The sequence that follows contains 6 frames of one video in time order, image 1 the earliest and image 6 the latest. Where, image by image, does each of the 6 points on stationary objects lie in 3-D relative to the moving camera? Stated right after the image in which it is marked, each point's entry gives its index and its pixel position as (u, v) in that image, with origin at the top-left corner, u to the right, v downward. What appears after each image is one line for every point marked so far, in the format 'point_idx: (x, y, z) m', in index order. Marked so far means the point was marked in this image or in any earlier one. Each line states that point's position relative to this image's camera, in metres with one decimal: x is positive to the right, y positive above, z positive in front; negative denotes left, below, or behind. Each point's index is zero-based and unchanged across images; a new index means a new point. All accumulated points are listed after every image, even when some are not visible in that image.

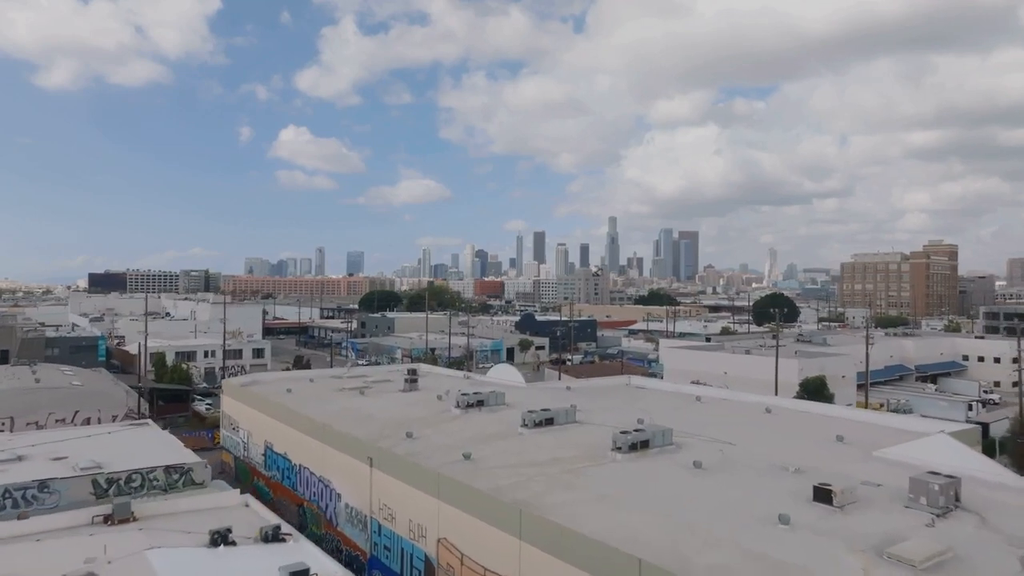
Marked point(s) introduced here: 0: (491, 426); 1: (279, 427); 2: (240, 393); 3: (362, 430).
0: (-0.5, -3.0, +14.4) m
1: (-5.6, -3.4, +16.1) m
2: (-7.8, -3.0, +18.9) m
3: (-3.2, -3.0, +14.0) m
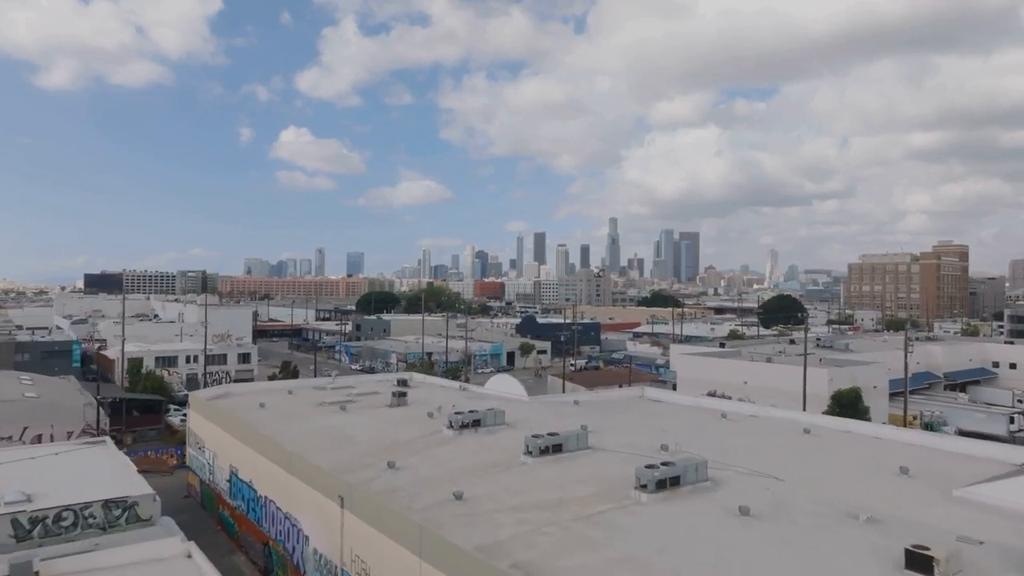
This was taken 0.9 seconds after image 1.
0: (-0.4, -3.0, +12.3) m
1: (-5.6, -3.4, +13.9) m
2: (-7.8, -3.0, +16.8) m
3: (-3.1, -3.0, +11.9) m
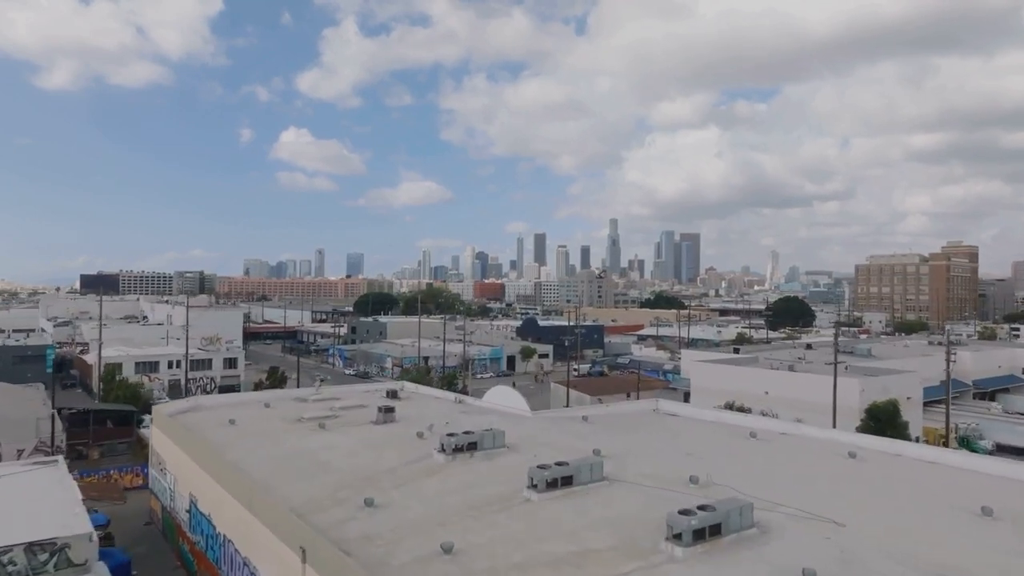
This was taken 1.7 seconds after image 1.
0: (-0.4, -3.1, +10.5) m
1: (-5.6, -3.5, +12.1) m
2: (-7.7, -3.1, +14.9) m
3: (-3.1, -3.1, +10.0) m
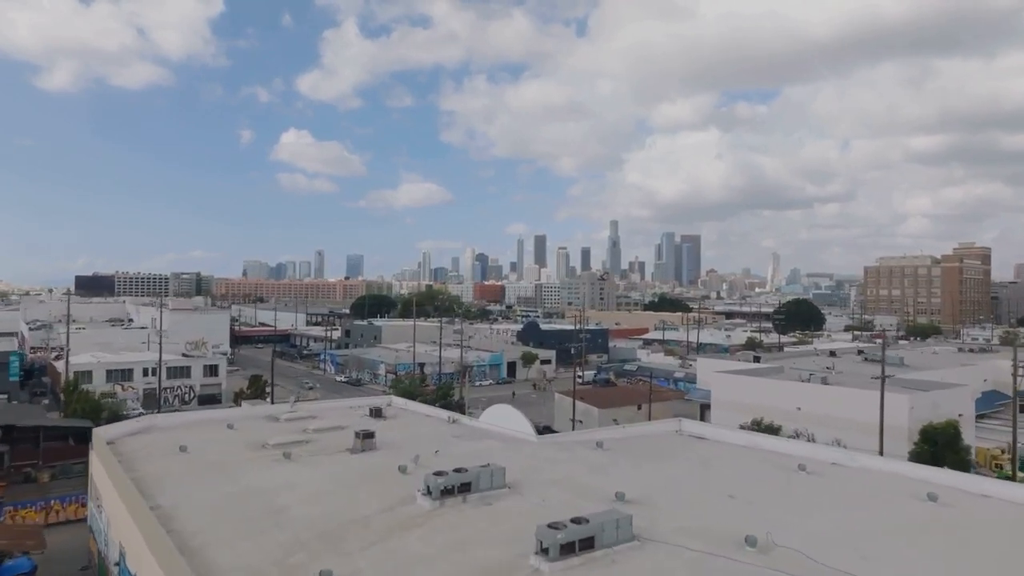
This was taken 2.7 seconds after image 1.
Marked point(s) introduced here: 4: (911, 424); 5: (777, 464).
0: (-0.4, -3.1, +8.1) m
1: (-5.6, -3.5, +9.8) m
2: (-7.7, -3.1, +12.6) m
3: (-3.1, -3.1, +7.7) m
4: (+10.0, -3.4, +16.7) m
5: (+5.0, -3.3, +12.5) m
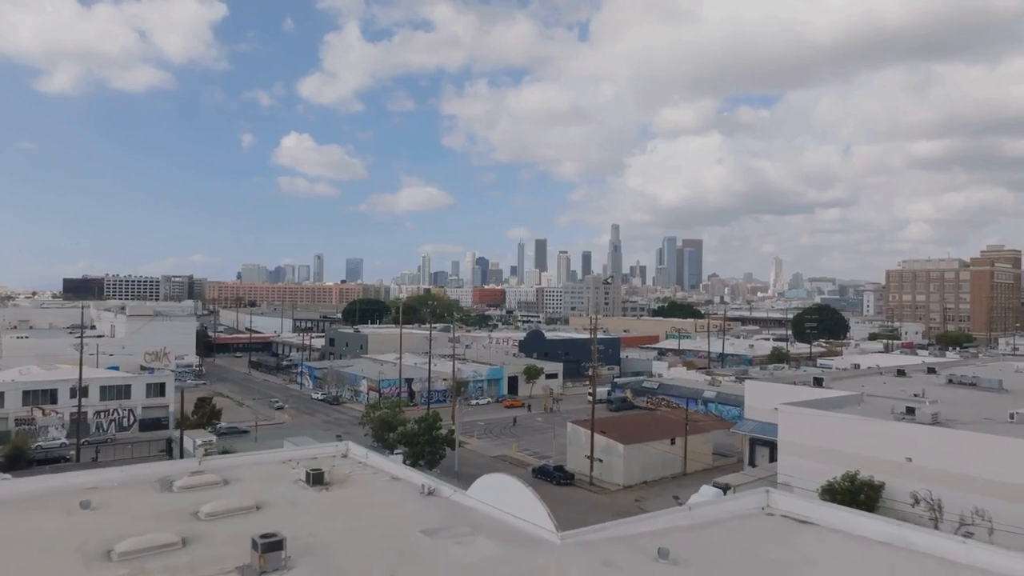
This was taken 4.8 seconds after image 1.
0: (-0.3, -3.2, +2.9) m
1: (-5.5, -3.5, +4.6) m
2: (-7.6, -3.2, +7.4) m
3: (-3.0, -3.1, +2.5) m
4: (+10.1, -3.5, +11.5) m
5: (+5.1, -3.4, +7.3) m
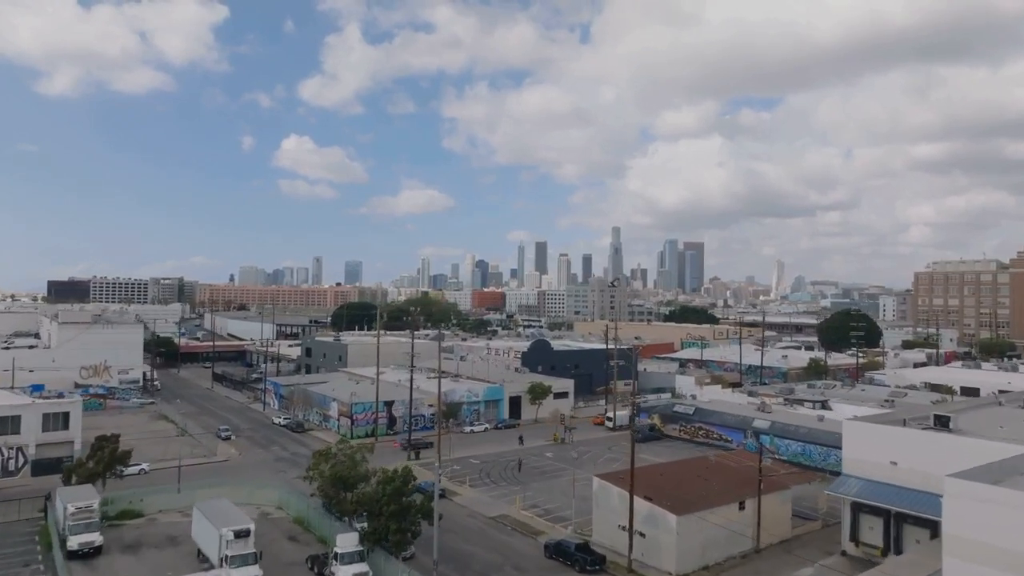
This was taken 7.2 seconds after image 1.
0: (-0.2, -3.1, -3.2) m
1: (-5.4, -3.5, -1.5) m
2: (-7.5, -3.1, +1.3) m
3: (-2.9, -3.1, -3.6) m
4: (+10.2, -3.6, +5.4) m
5: (+5.2, -3.4, +1.2) m
